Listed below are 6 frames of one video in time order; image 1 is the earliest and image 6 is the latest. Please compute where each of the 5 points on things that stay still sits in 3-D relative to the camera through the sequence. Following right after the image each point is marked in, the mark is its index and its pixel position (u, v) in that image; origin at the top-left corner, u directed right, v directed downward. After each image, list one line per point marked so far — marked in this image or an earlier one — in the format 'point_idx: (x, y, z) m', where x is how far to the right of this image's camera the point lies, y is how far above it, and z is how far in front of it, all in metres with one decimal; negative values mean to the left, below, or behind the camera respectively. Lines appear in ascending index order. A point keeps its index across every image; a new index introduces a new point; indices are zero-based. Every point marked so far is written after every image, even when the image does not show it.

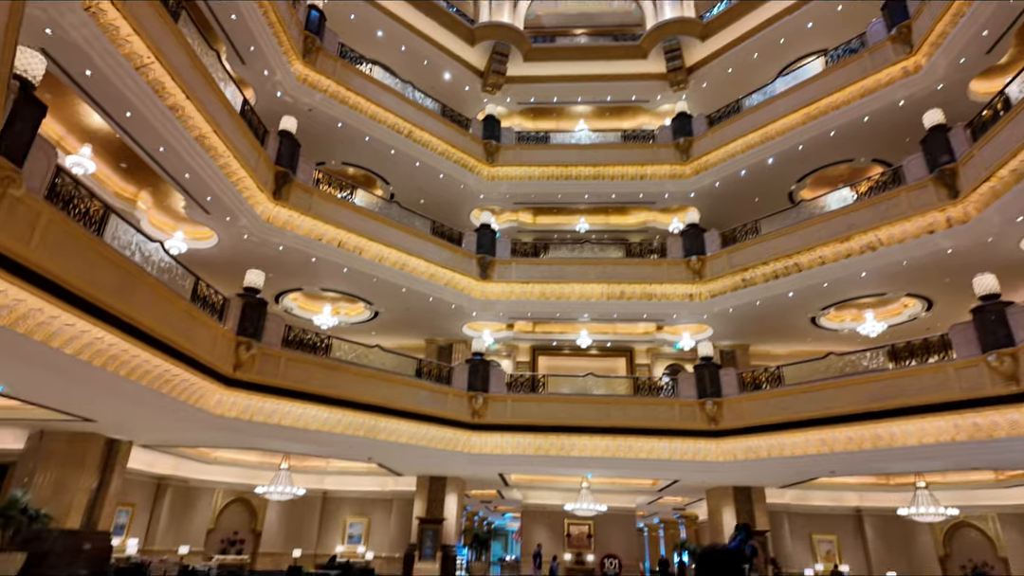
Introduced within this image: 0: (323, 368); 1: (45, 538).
0: (-4.1, -1.8, +12.9) m
1: (-9.0, -4.8, +11.4) m
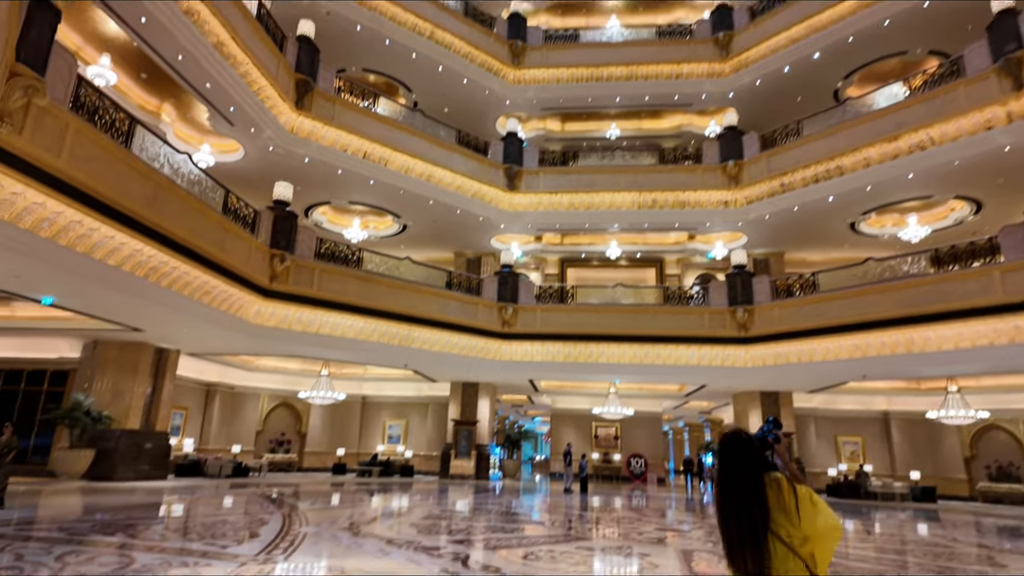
0: (-3.5, +0.2, +13.2) m
1: (-8.4, -3.1, +12.3) m
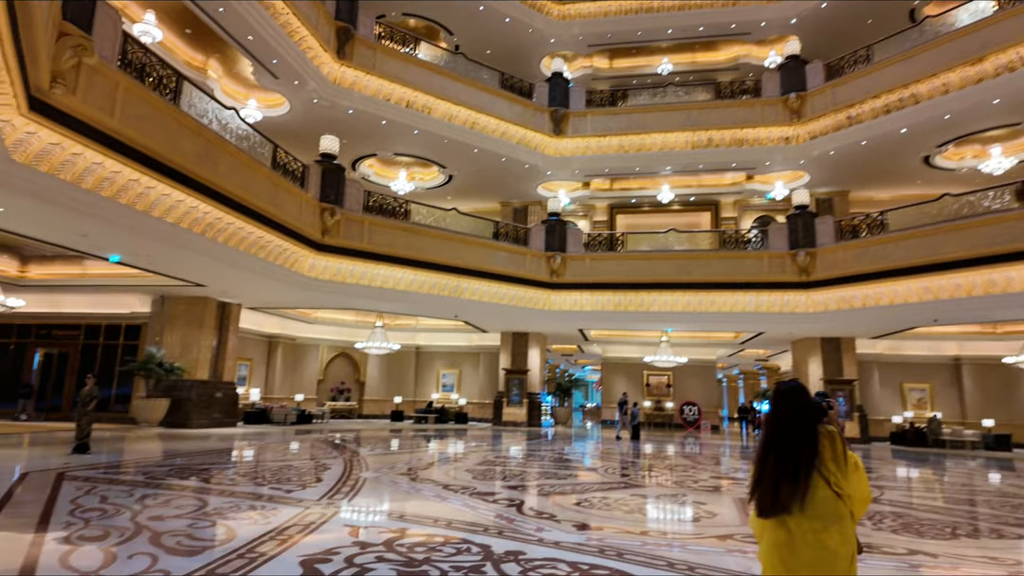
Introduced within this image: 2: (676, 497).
0: (-2.4, +1.3, +13.2) m
1: (-7.2, -2.2, +13.0) m
2: (+1.7, -2.1, +6.1) m
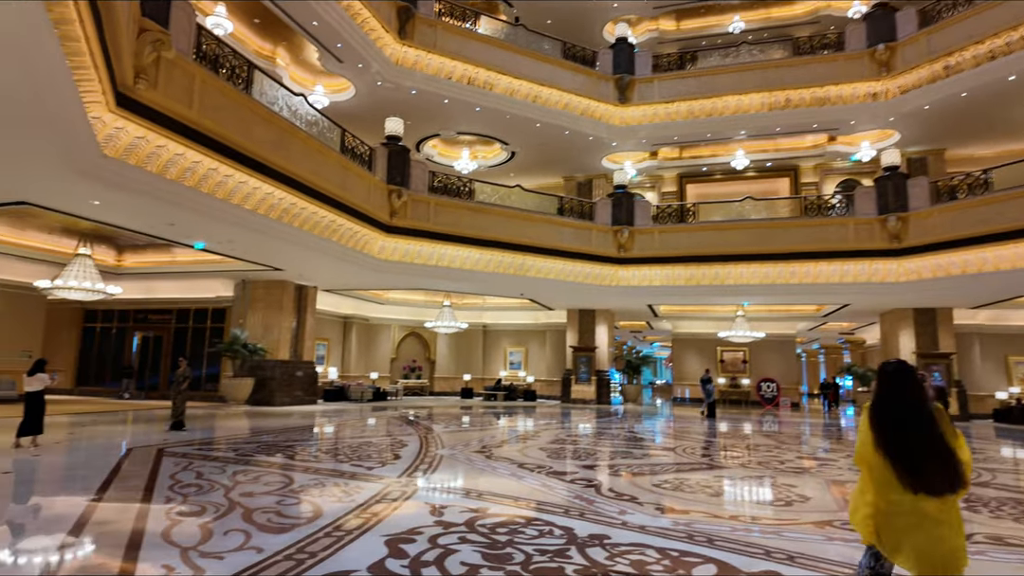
0: (-1.0, +1.7, +13.2) m
1: (-5.7, -1.8, +13.7) m
2: (+2.4, -1.9, +5.8) m
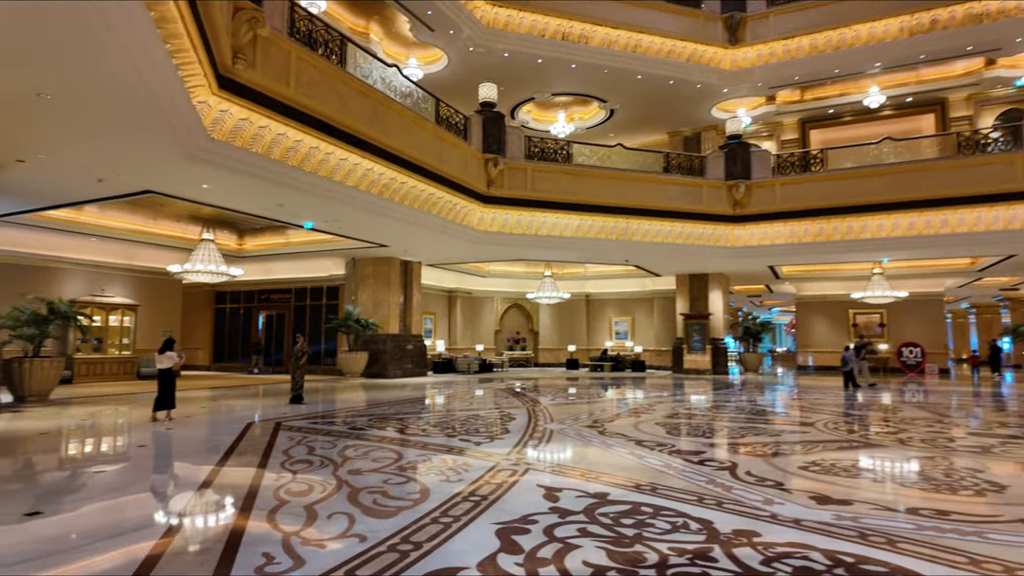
0: (+1.2, +2.4, +12.6) m
1: (-3.2, -1.3, +14.1) m
2: (+3.5, -1.4, +4.9) m
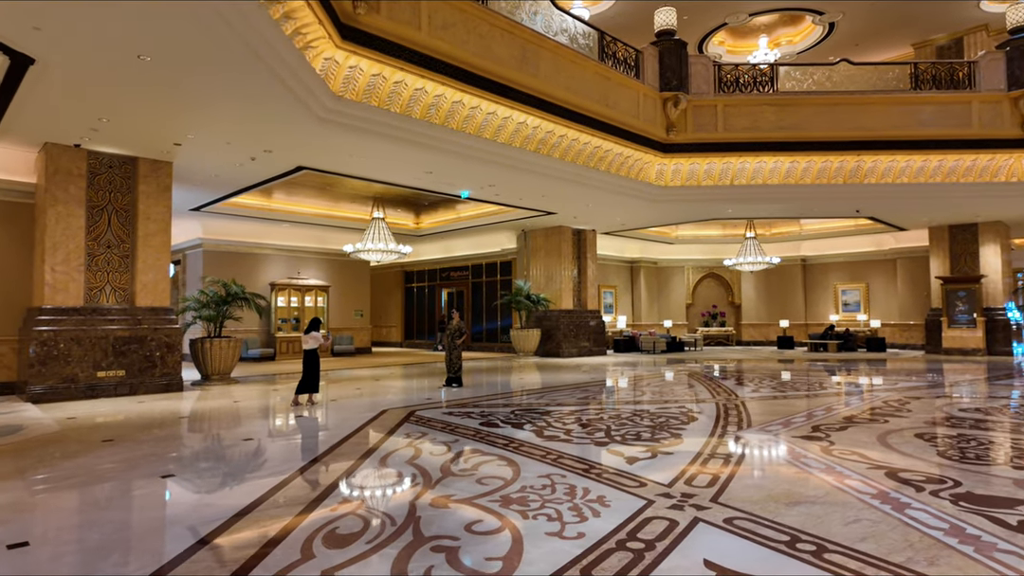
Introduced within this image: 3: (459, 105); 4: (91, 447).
0: (+4.4, +3.1, +10.1) m
1: (+0.9, -0.7, +13.1) m
2: (+4.2, -1.0, +2.3) m
3: (-0.7, +2.3, +7.4) m
4: (-3.4, -1.3, +4.8) m
